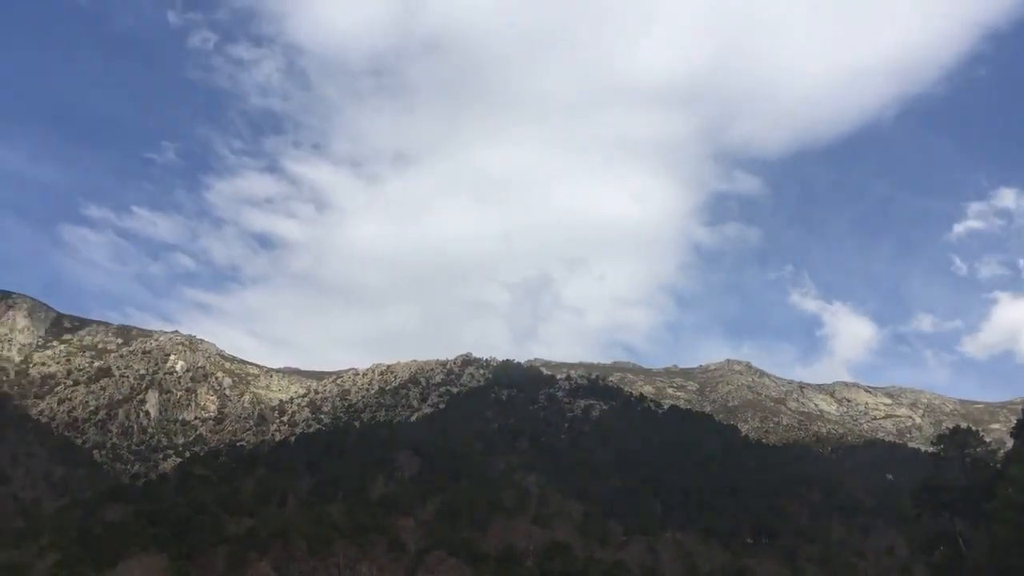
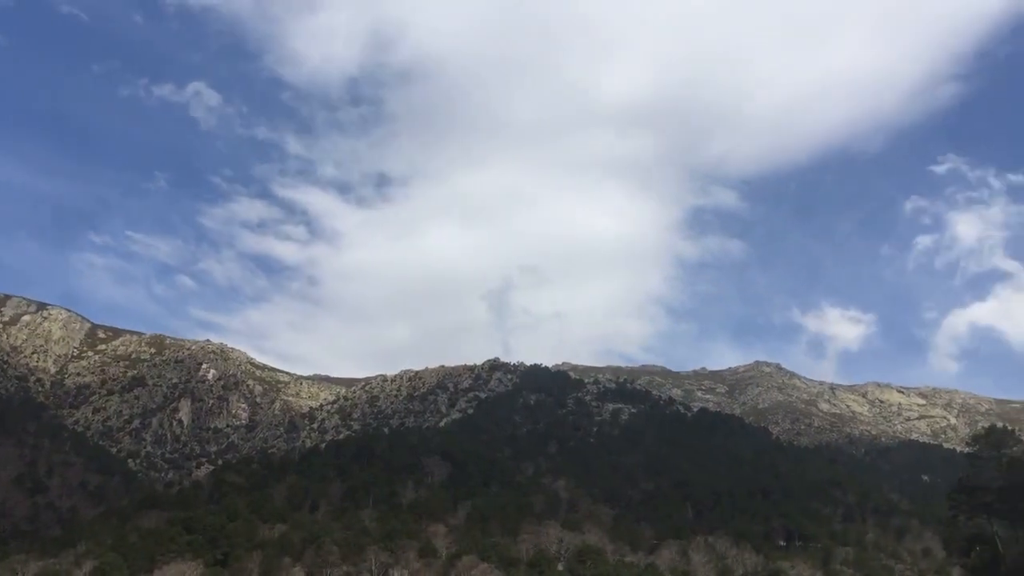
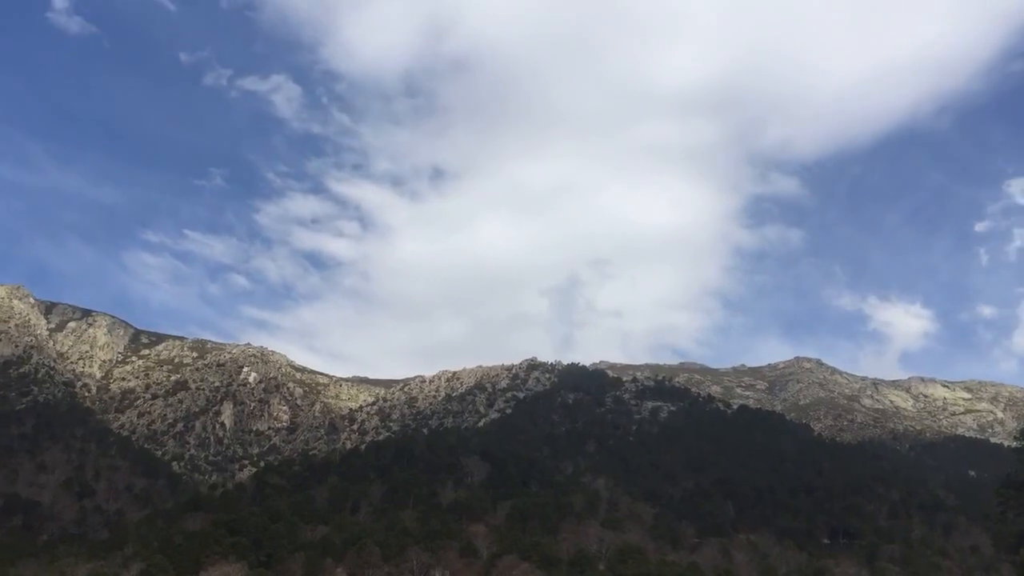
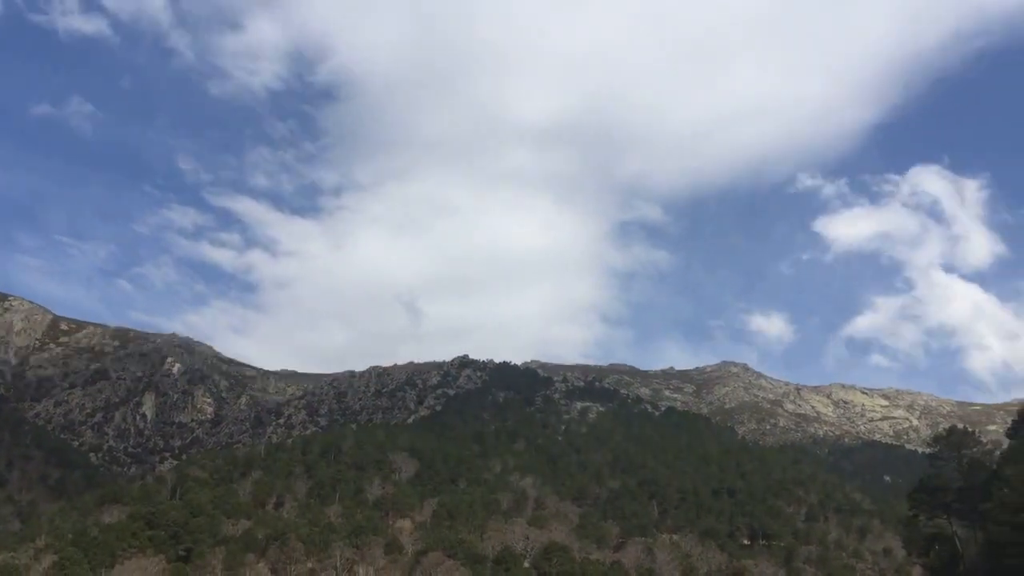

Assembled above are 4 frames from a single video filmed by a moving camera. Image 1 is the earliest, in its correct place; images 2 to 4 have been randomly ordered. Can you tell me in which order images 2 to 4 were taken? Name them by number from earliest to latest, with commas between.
3, 2, 4
